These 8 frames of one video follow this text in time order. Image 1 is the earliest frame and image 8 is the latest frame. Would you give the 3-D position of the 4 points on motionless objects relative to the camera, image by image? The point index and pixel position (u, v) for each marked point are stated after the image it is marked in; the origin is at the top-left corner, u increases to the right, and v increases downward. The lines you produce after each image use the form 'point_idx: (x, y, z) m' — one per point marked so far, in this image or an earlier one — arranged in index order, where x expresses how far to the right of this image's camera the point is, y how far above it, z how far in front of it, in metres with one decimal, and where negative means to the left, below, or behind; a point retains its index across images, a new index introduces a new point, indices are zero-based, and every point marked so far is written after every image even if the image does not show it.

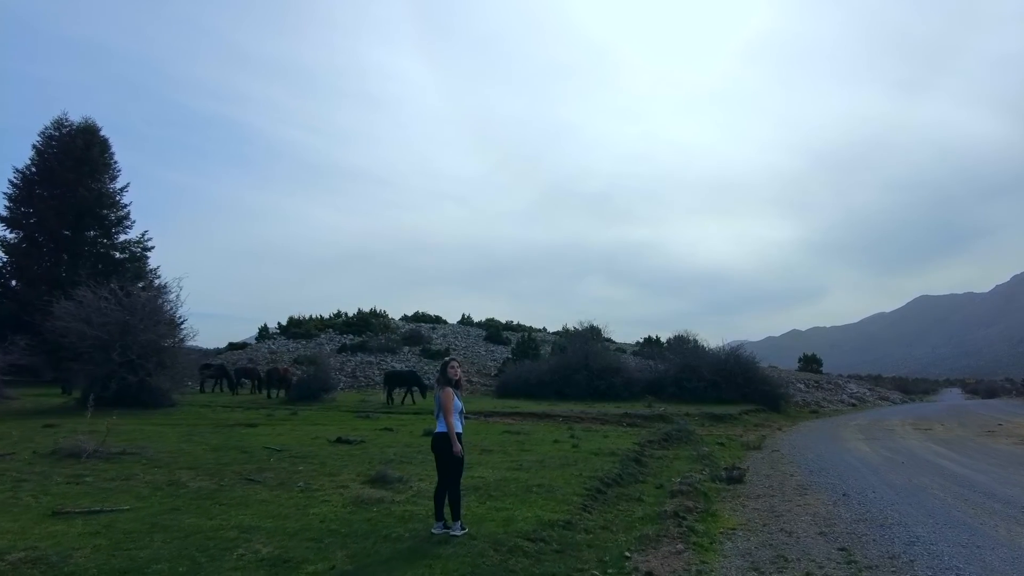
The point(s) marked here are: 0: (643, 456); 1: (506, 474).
0: (+3.9, -5.1, +19.1) m
1: (-0.2, -4.1, +14.3) m
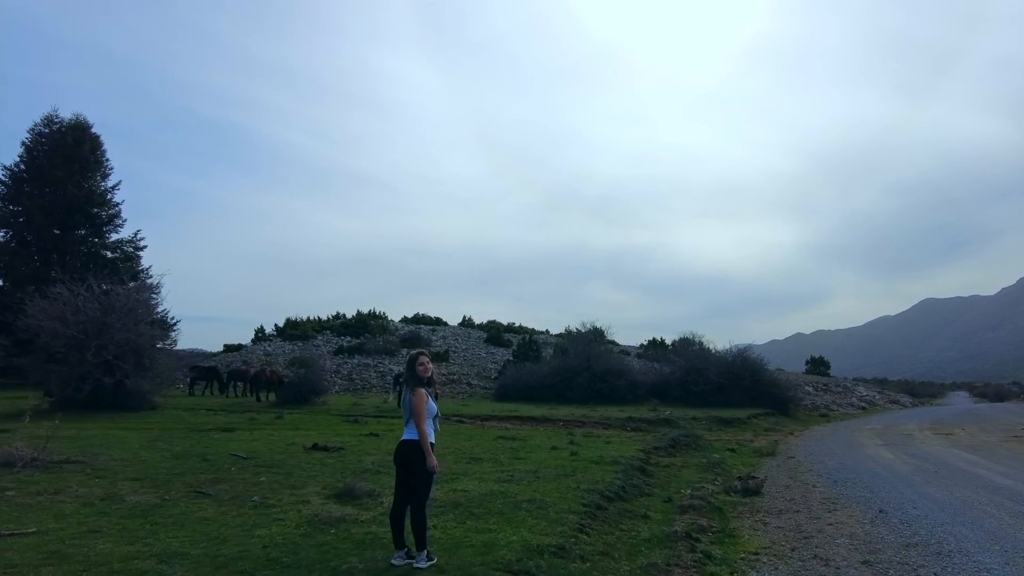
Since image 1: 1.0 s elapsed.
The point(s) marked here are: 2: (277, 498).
0: (+3.7, -4.8, +17.5) m
1: (-0.4, -3.9, +12.6) m
2: (-4.1, -3.7, +11.3) m
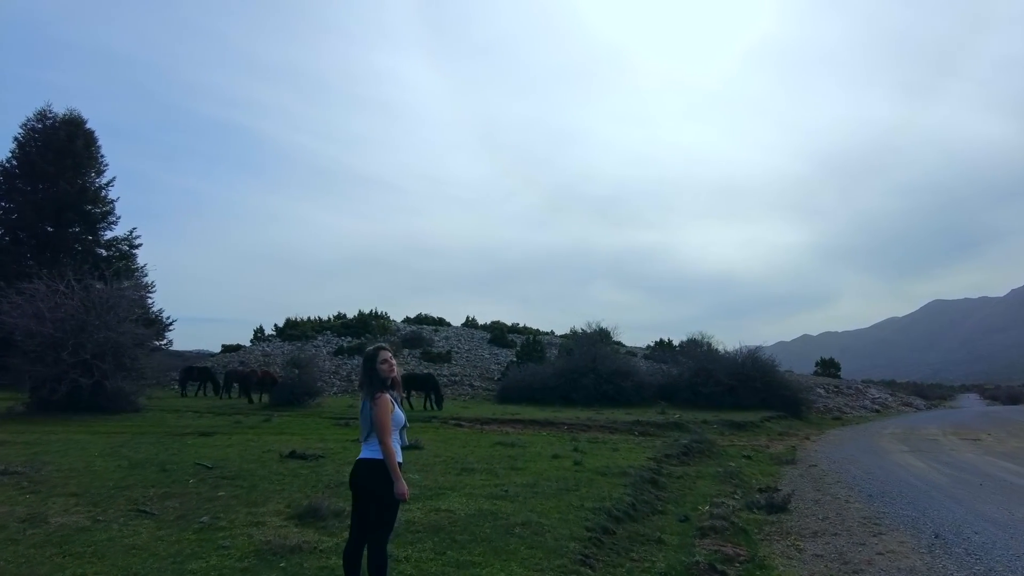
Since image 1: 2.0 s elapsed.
0: (+3.6, -4.7, +15.8) m
1: (-0.5, -3.7, +11.0) m
2: (-4.2, -3.5, +9.7) m
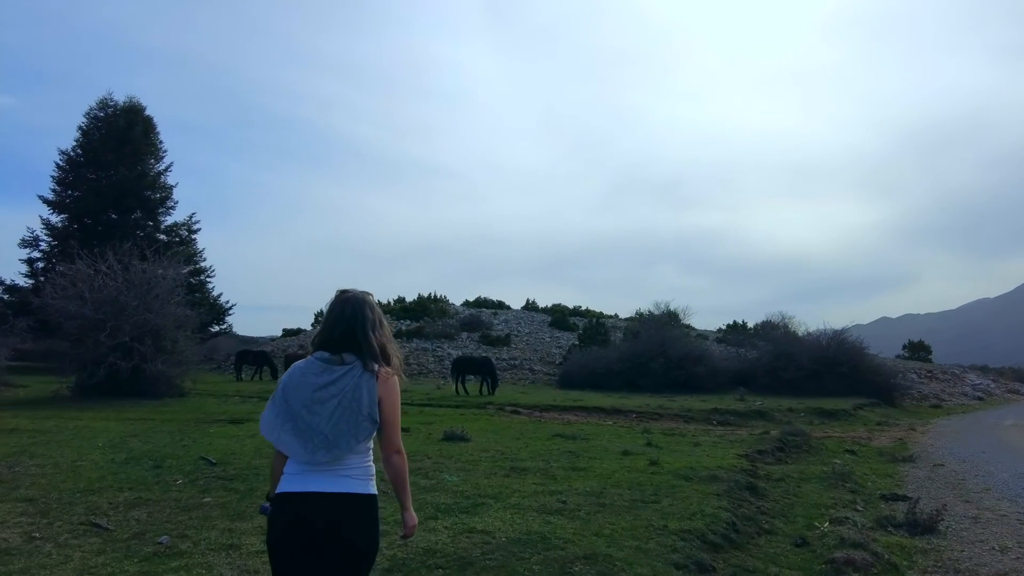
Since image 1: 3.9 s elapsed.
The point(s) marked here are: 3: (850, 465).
0: (+4.9, -3.8, +12.8) m
1: (+0.3, -3.0, +8.3) m
2: (-3.6, -2.9, +7.4) m
3: (+8.6, -4.5, +16.3) m
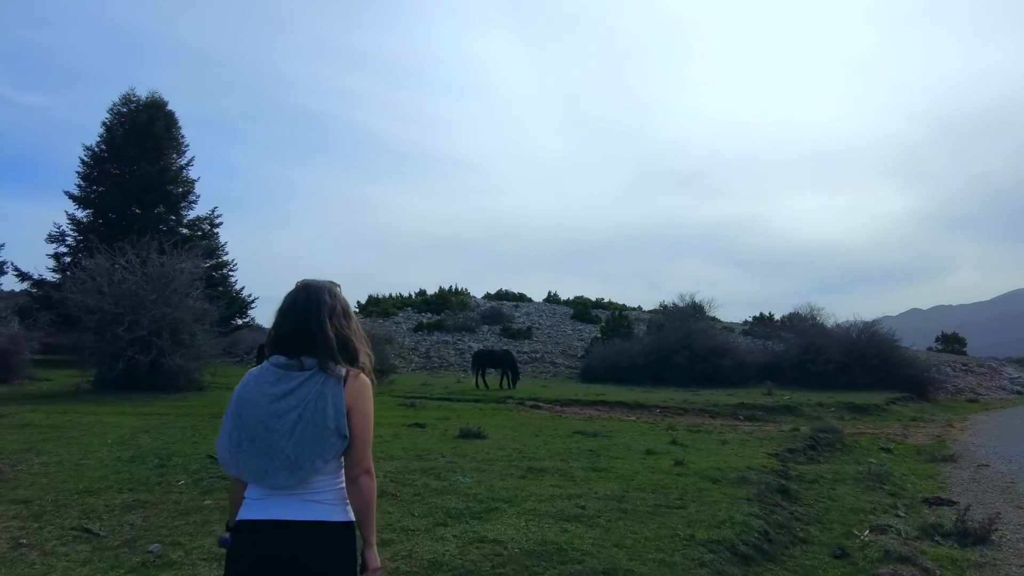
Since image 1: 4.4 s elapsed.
0: (+5.2, -3.6, +12.0) m
1: (+0.5, -2.9, +7.8) m
2: (-3.5, -2.8, +7.0) m
3: (+9.0, -4.3, +15.5) m
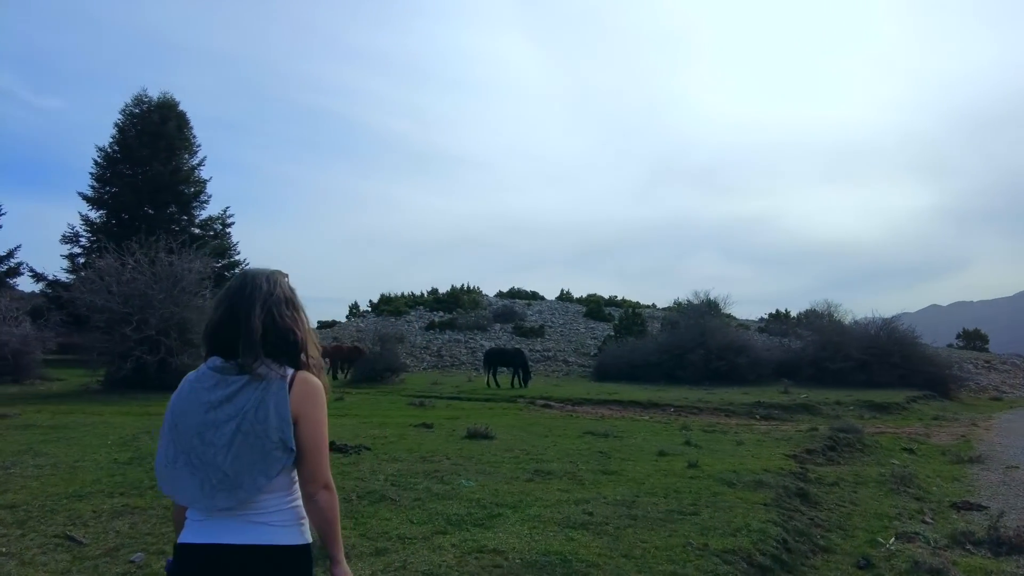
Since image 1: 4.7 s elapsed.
0: (+5.3, -3.5, +11.5) m
1: (+0.5, -2.8, +7.4) m
2: (-3.4, -2.8, +6.6) m
3: (+9.2, -4.1, +14.9) m
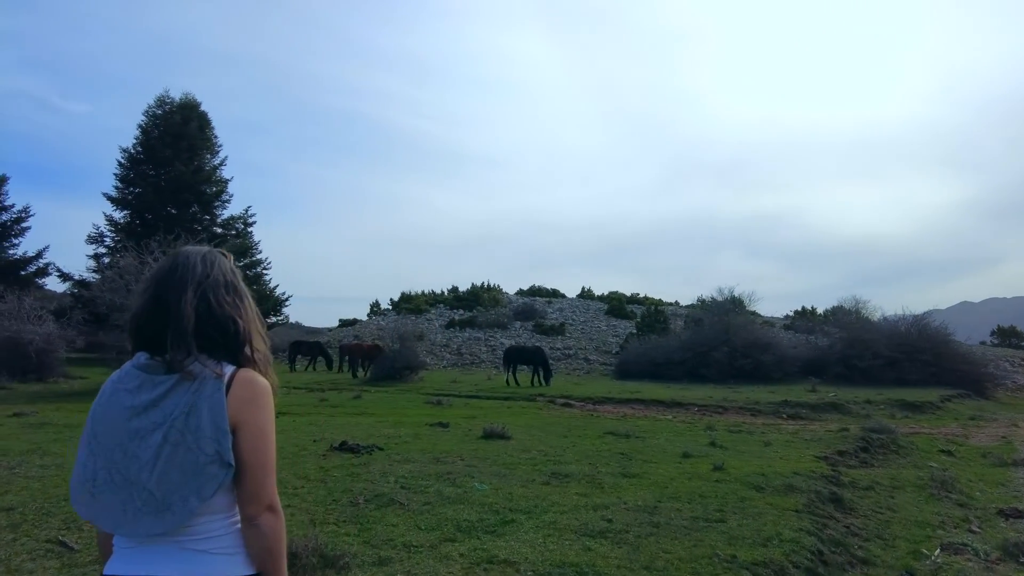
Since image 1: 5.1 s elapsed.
0: (+5.6, -3.4, +10.9) m
1: (+0.6, -2.8, +6.9) m
2: (-3.3, -2.7, +6.3) m
3: (+9.6, -4.0, +14.1) m
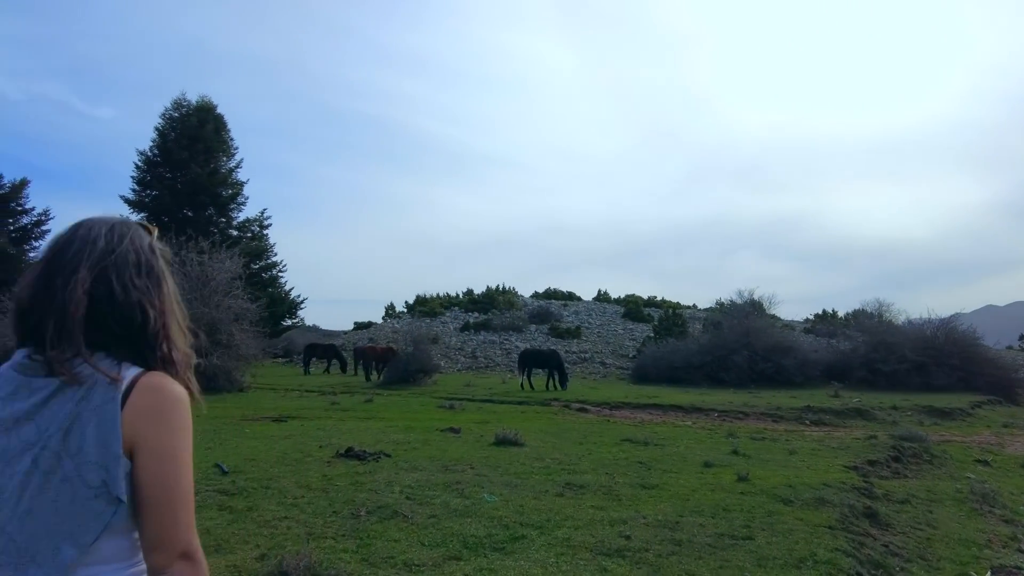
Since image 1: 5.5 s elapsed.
0: (+5.8, -3.4, +10.2) m
1: (+0.7, -2.7, +6.3) m
2: (-3.2, -2.7, +5.8) m
3: (+9.9, -4.0, +13.3) m
